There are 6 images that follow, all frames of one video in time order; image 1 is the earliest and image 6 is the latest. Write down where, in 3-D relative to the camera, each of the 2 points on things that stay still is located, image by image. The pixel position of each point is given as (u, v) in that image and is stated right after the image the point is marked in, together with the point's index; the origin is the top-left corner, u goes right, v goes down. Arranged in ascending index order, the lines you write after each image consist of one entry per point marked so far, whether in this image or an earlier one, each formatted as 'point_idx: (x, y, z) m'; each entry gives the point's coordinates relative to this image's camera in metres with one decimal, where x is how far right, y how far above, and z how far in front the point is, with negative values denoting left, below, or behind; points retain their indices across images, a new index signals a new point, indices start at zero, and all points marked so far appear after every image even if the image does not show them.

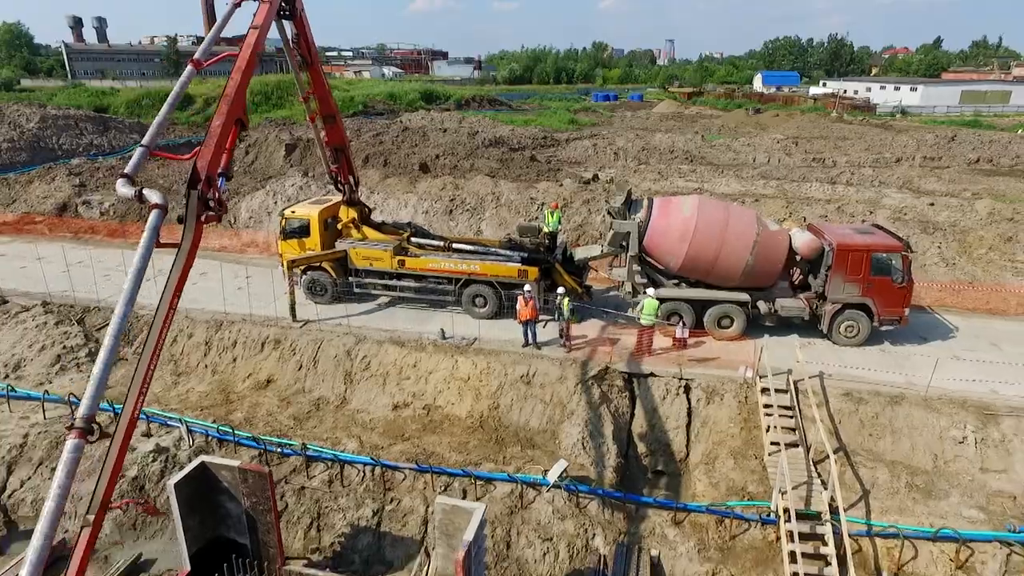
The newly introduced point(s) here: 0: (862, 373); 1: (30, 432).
0: (+4.3, -1.1, +7.5) m
1: (-5.8, -1.7, +7.5) m
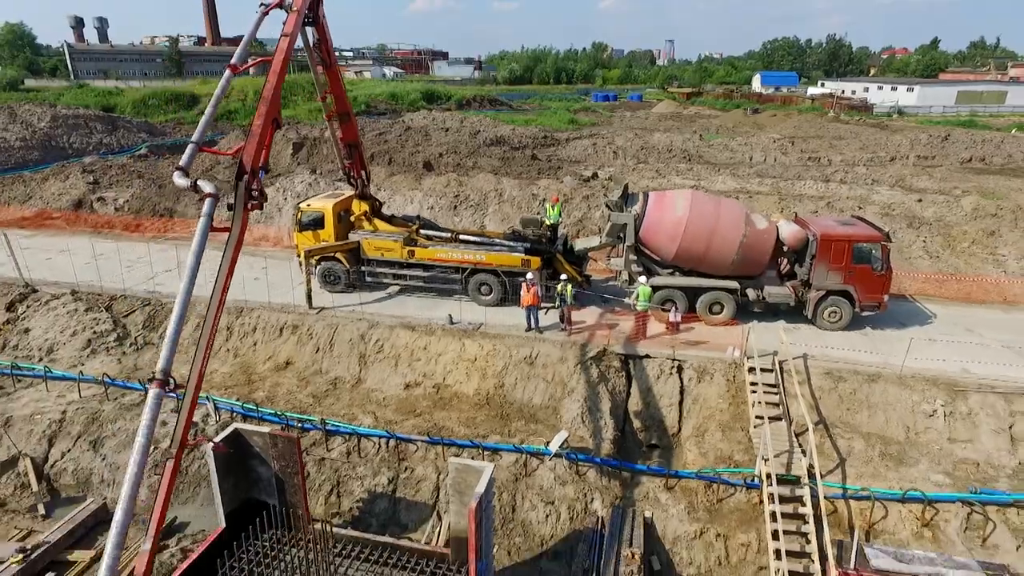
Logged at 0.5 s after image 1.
0: (+4.3, -0.9, +8.1) m
1: (-5.8, -1.6, +8.0) m
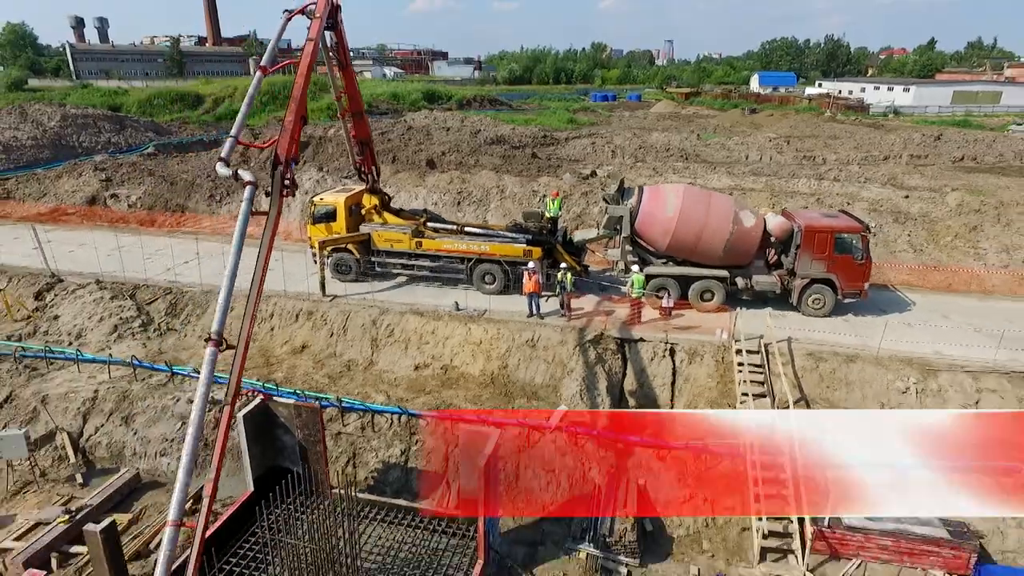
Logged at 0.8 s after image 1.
0: (+4.4, -0.7, +8.7) m
1: (-5.7, -1.4, +8.6) m
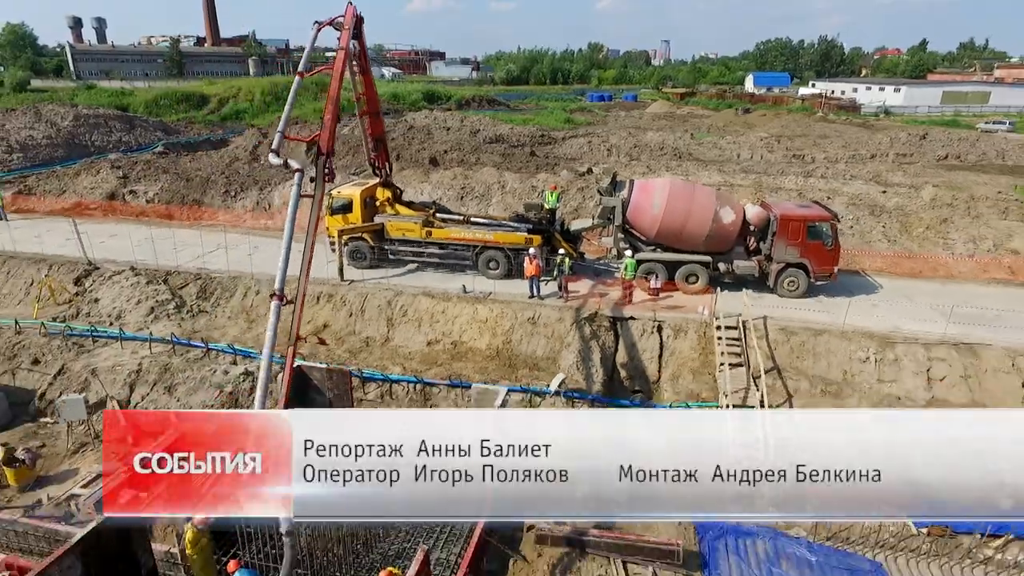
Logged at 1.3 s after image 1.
0: (+4.4, -0.4, +9.6) m
1: (-5.7, -1.1, +9.5) m
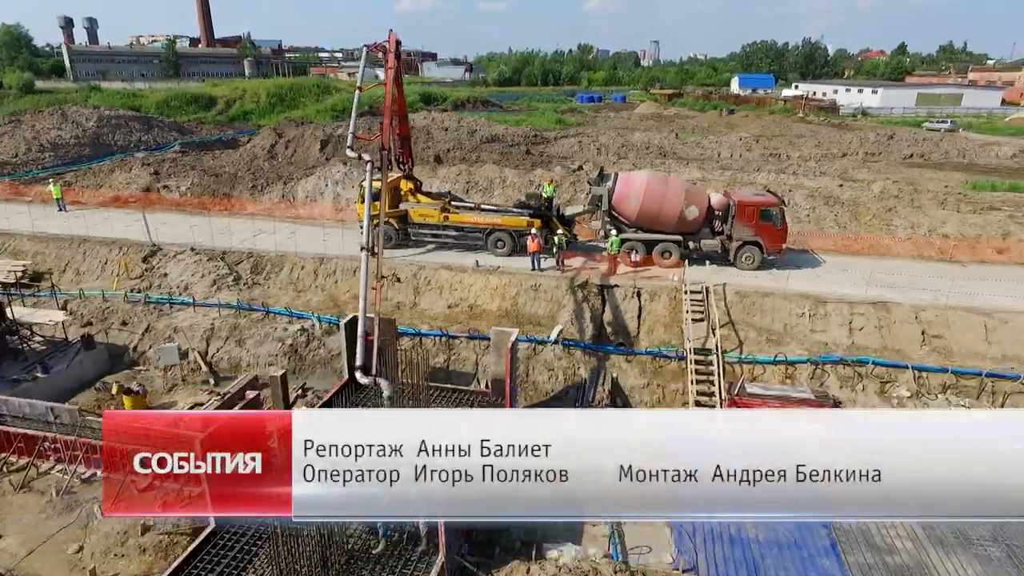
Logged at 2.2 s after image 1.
0: (+4.5, +0.1, +11.8) m
1: (-5.6, -0.6, +11.6) m
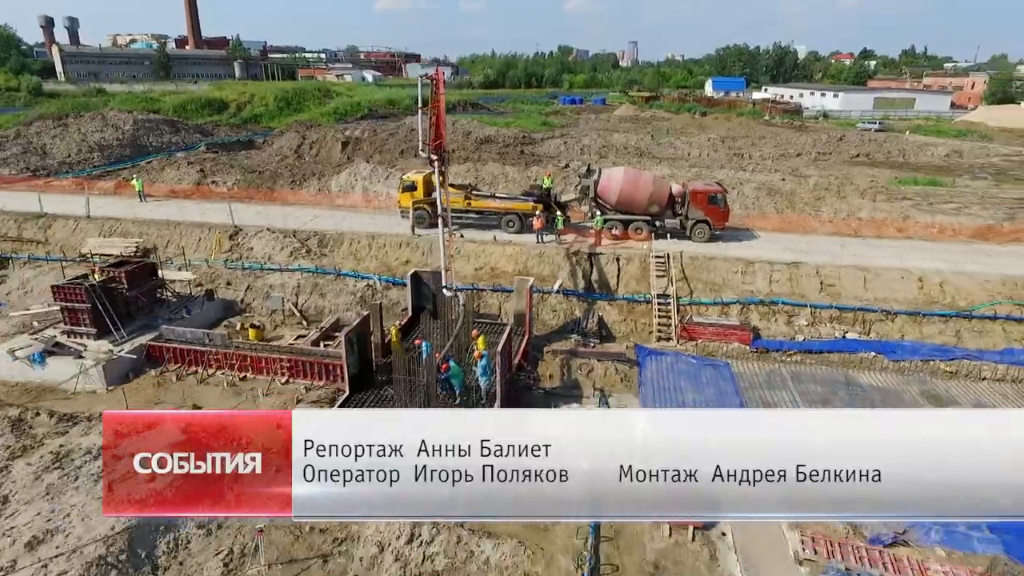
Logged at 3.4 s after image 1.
0: (+4.8, +1.0, +15.9) m
1: (-5.3, +0.2, +15.3) m
